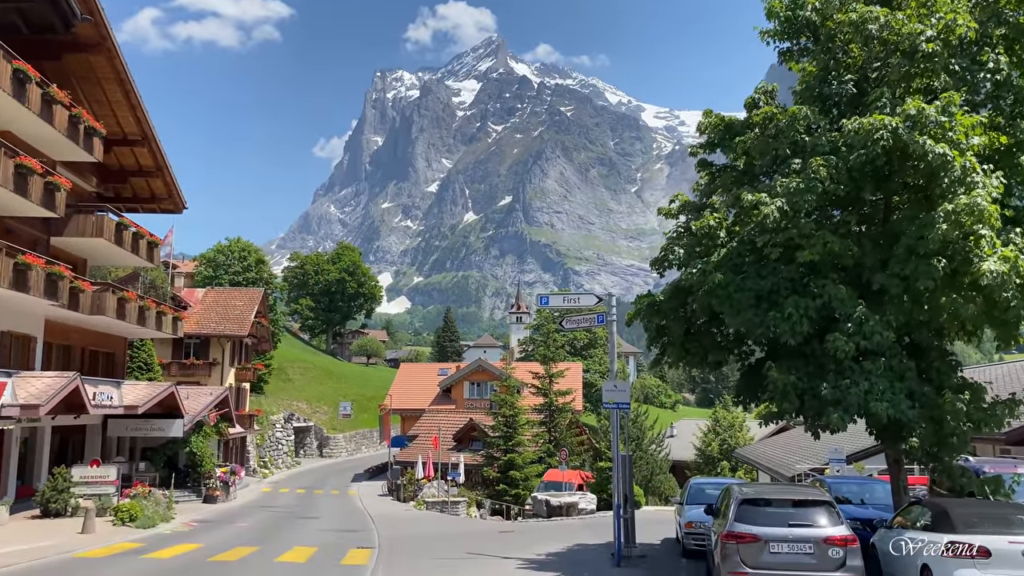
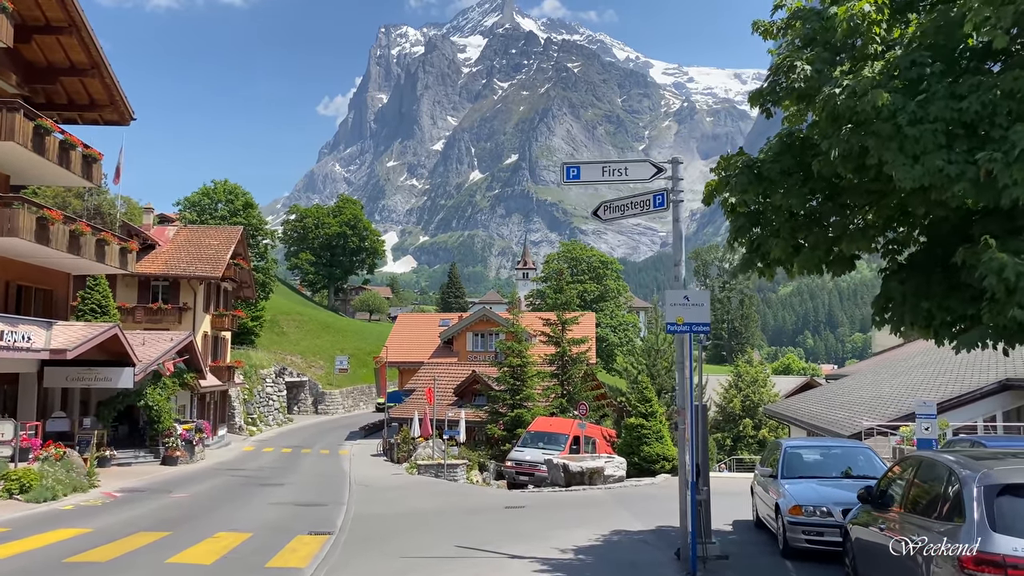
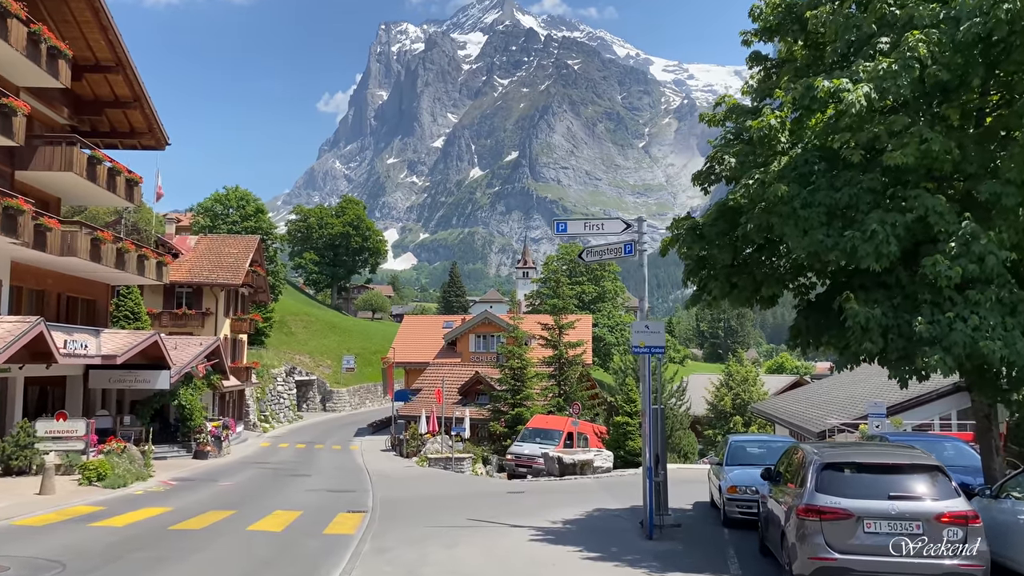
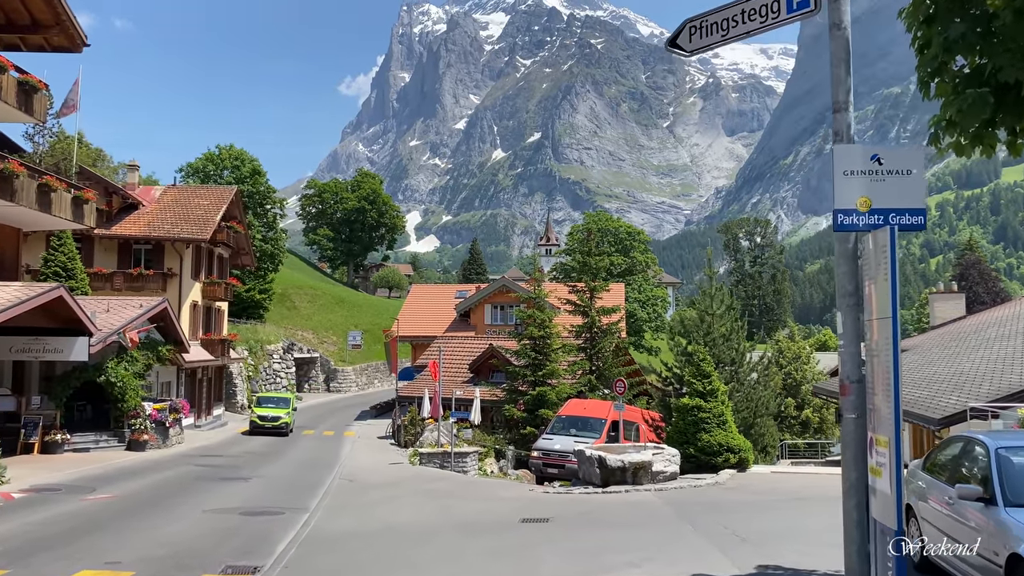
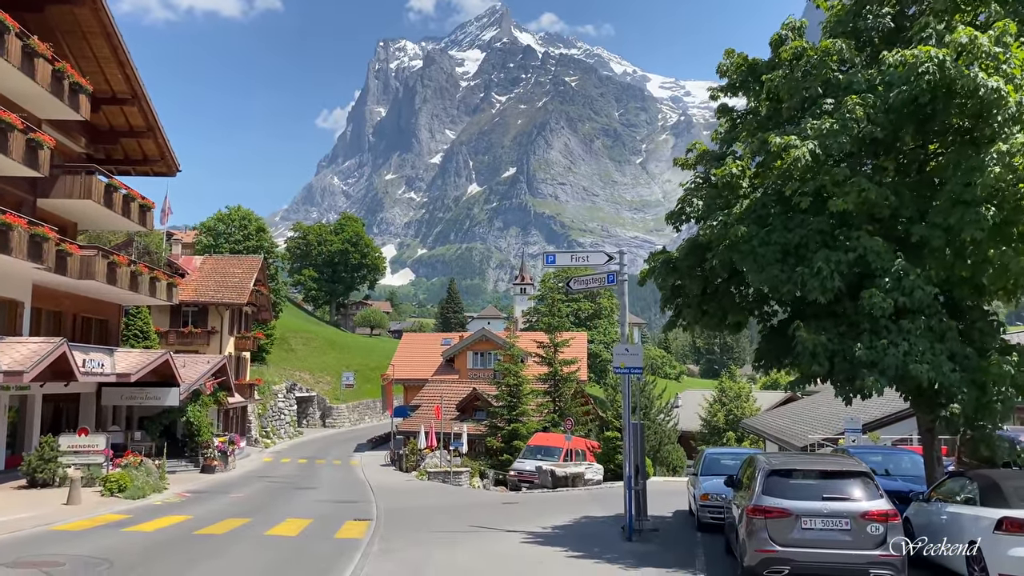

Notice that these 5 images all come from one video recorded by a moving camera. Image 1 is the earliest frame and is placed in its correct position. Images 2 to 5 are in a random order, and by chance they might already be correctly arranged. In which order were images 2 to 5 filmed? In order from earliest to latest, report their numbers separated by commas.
5, 3, 2, 4
